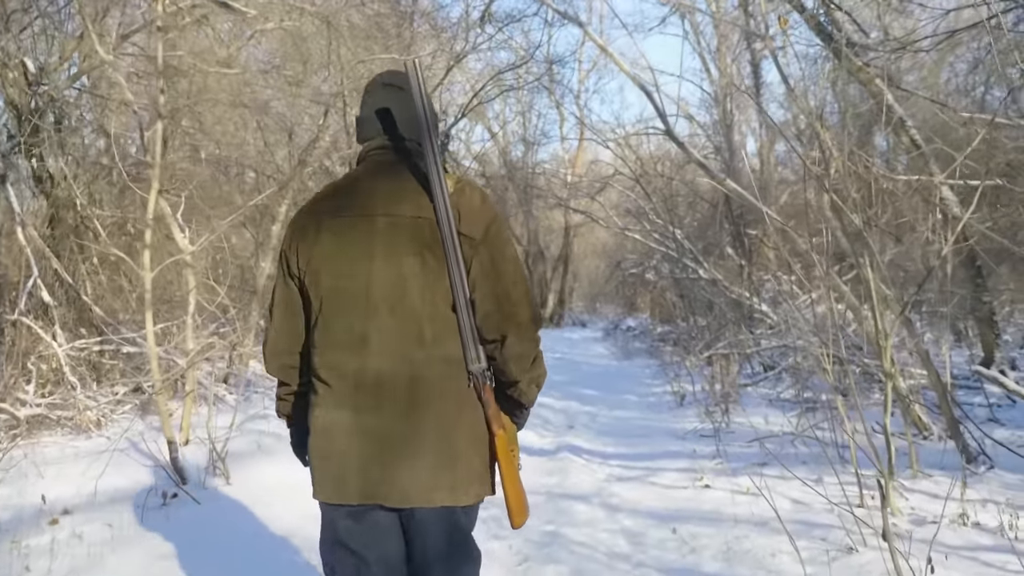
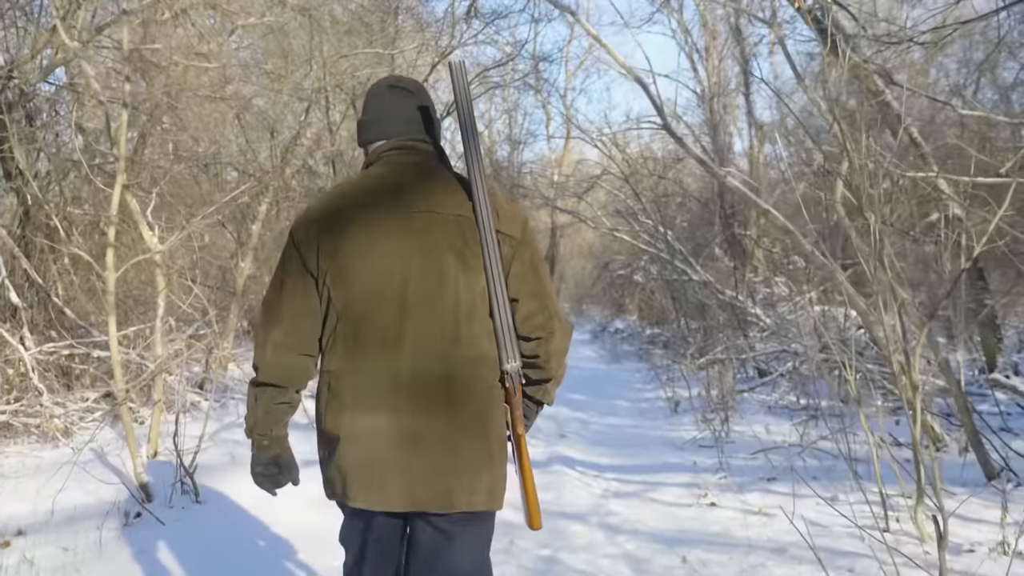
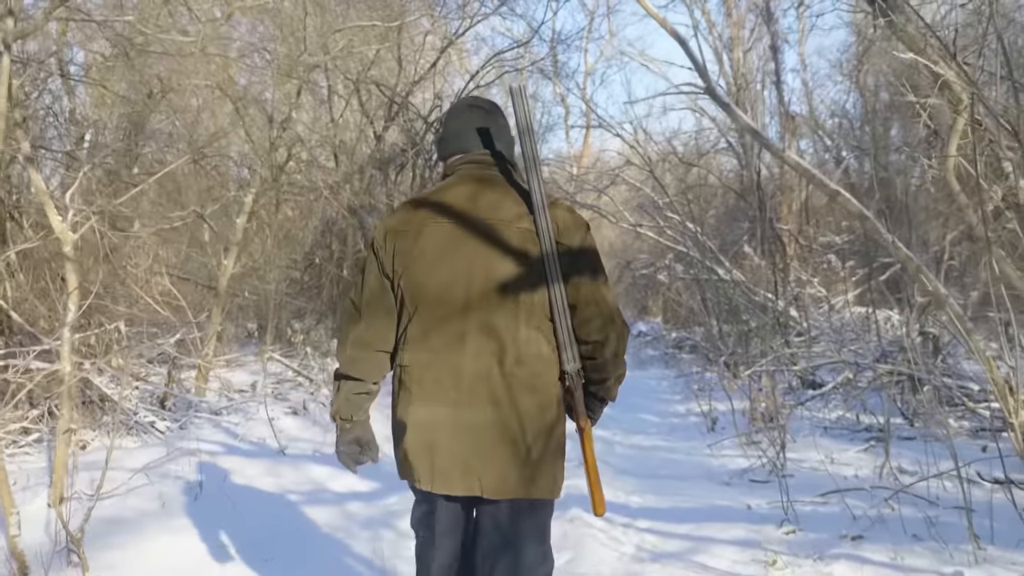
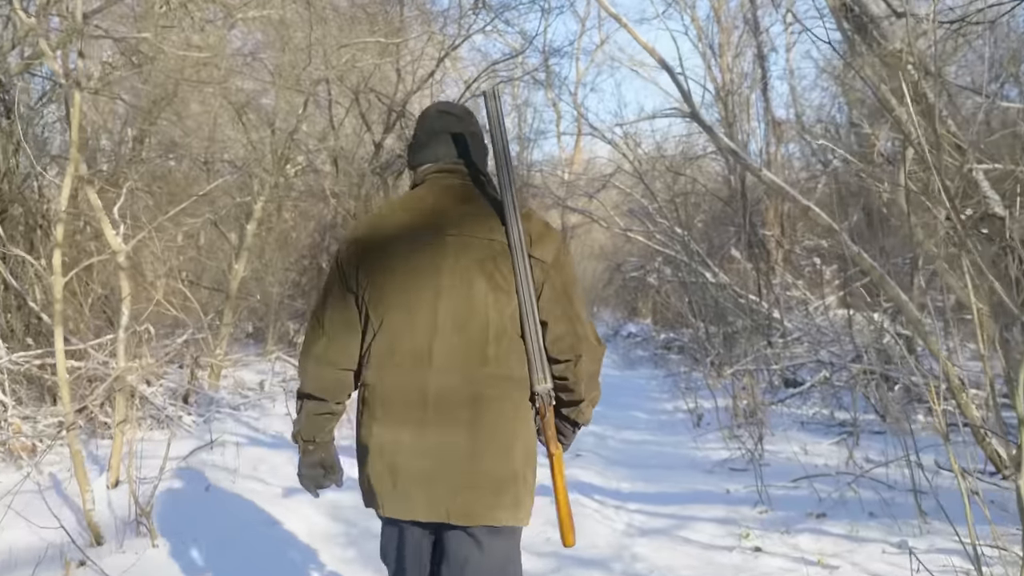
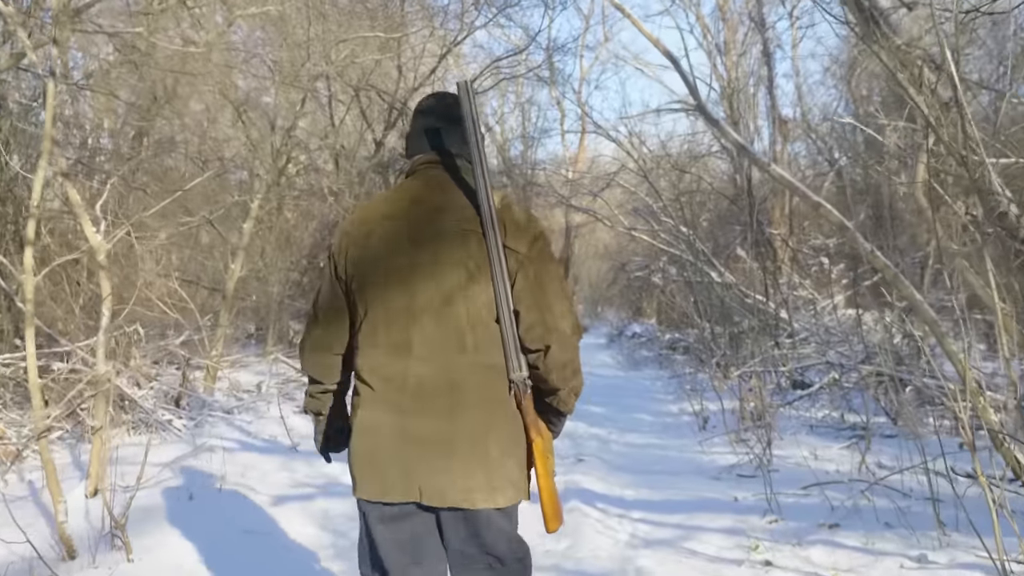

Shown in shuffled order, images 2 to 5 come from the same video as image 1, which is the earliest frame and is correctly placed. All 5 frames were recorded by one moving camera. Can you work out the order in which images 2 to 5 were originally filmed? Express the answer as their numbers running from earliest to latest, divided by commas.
2, 4, 5, 3
